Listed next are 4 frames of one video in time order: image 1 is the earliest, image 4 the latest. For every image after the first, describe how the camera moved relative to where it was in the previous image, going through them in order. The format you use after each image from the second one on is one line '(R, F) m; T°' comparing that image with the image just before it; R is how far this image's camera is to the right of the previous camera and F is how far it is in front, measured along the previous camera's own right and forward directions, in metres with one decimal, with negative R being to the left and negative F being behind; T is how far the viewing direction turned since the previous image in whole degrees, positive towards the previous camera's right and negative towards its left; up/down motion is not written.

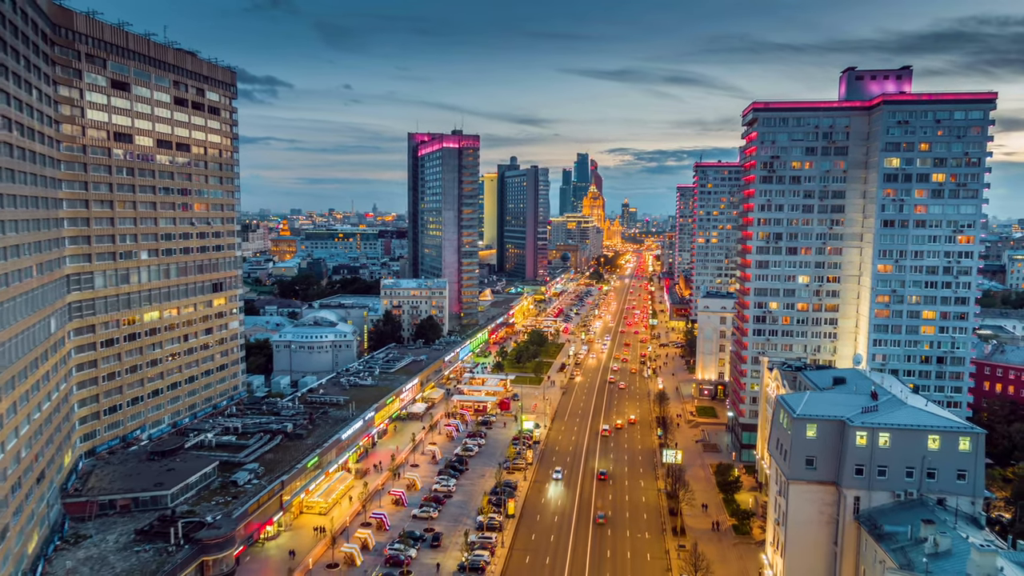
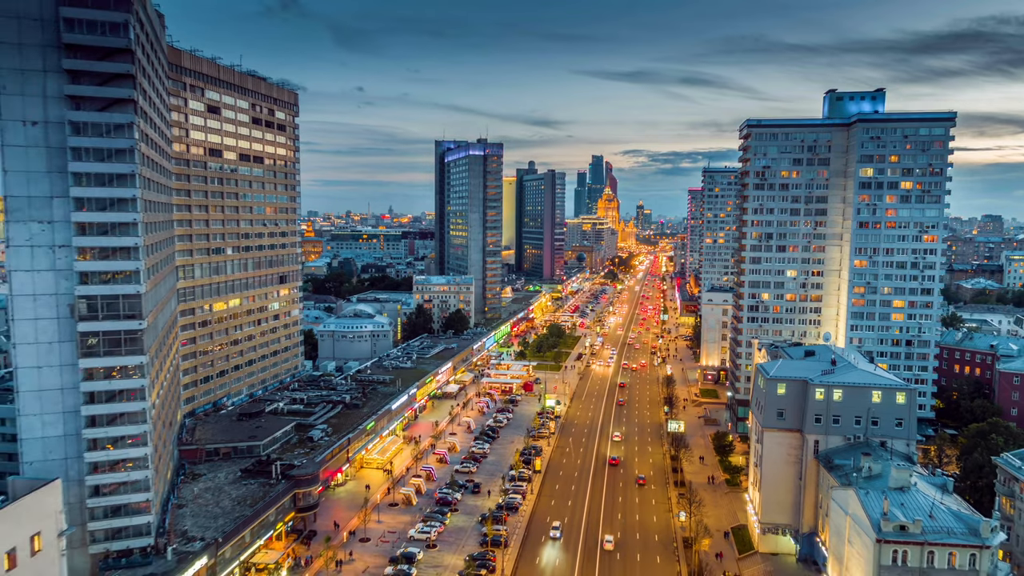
(-1.7, -13.2) m; -1°
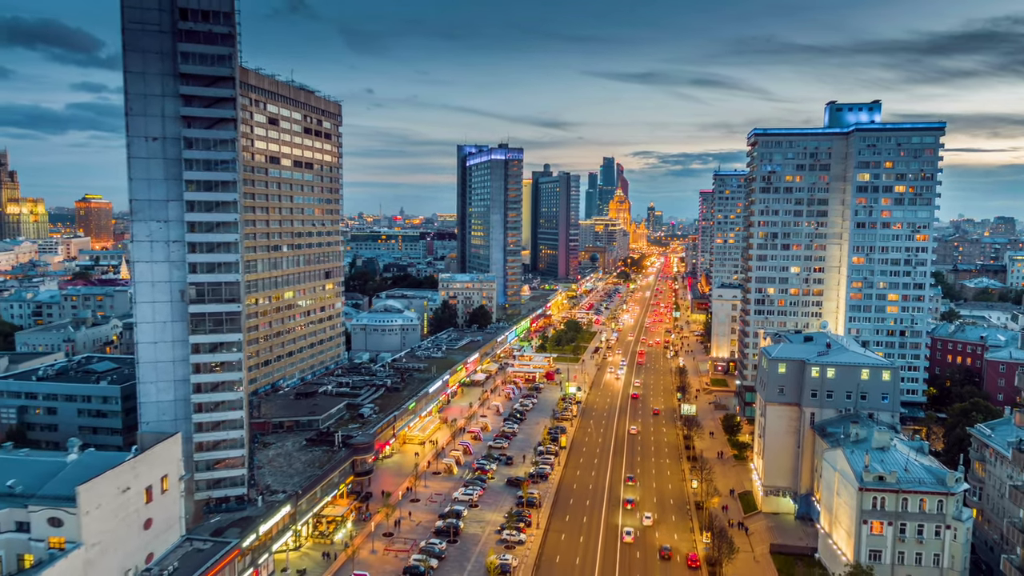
(-2.6, -9.2) m; -1°
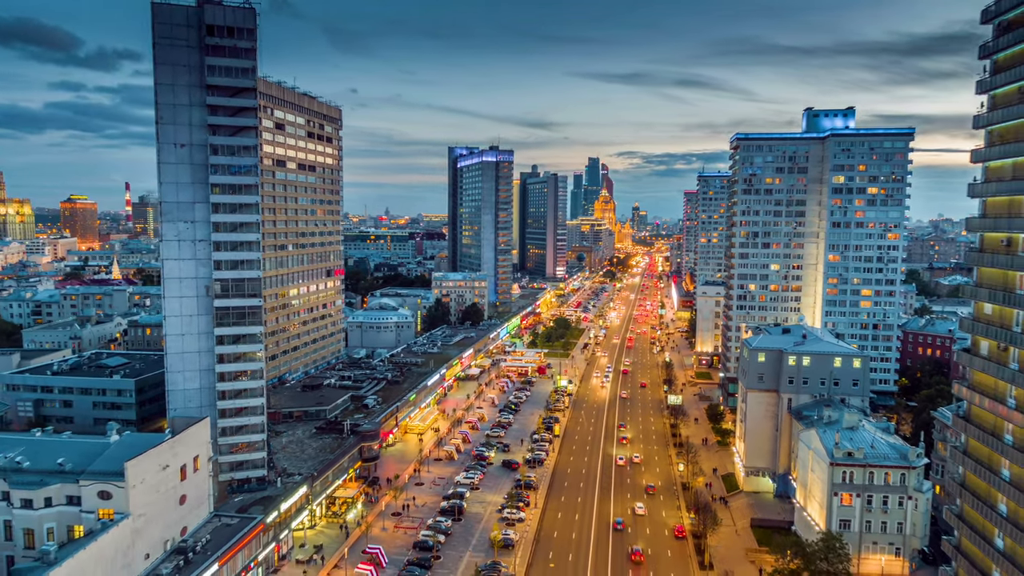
(-1.6, -5.0) m; +1°
